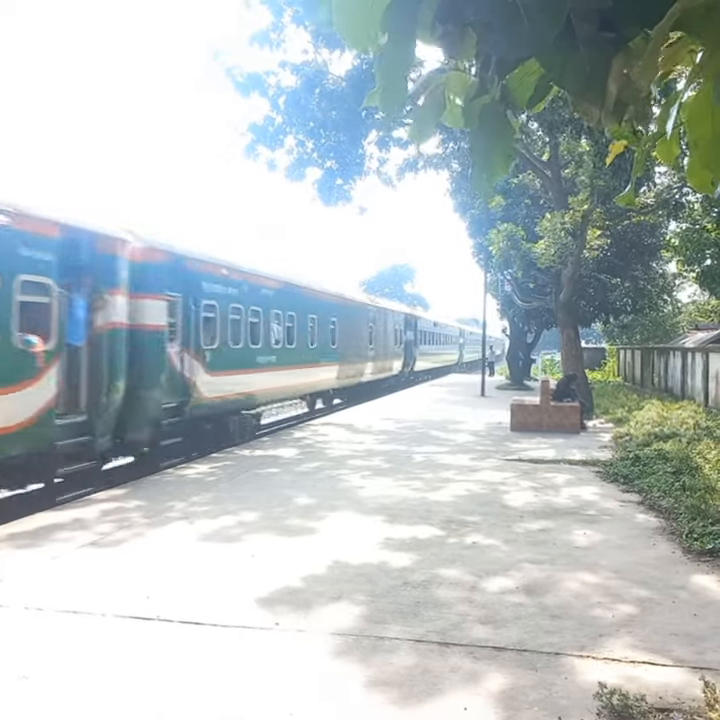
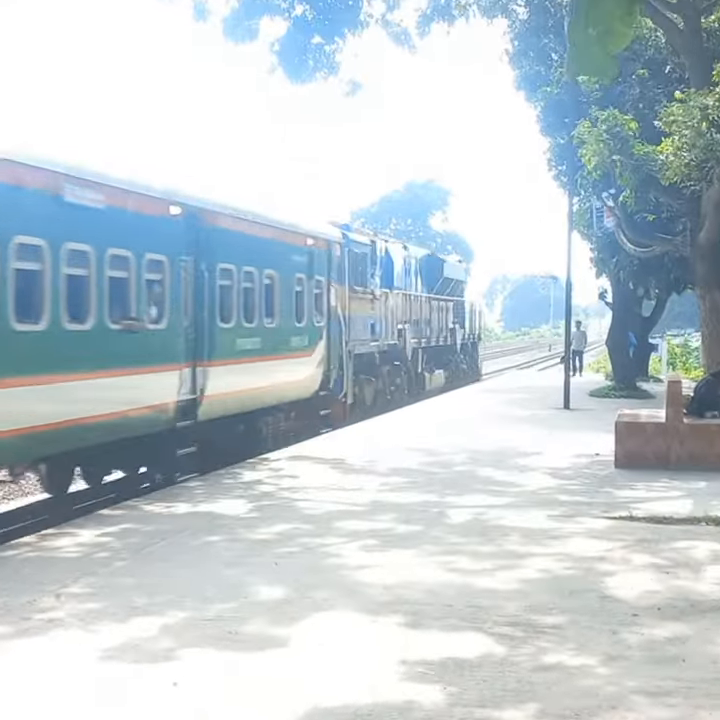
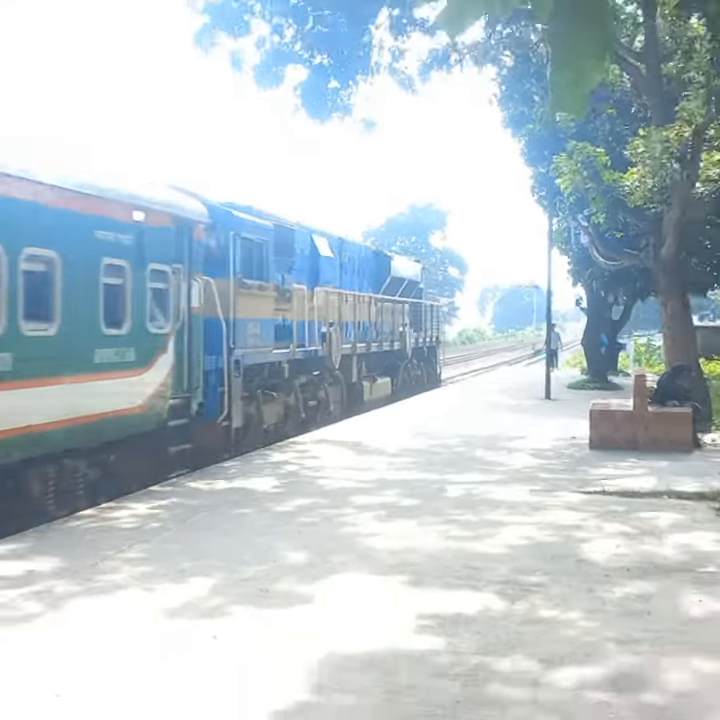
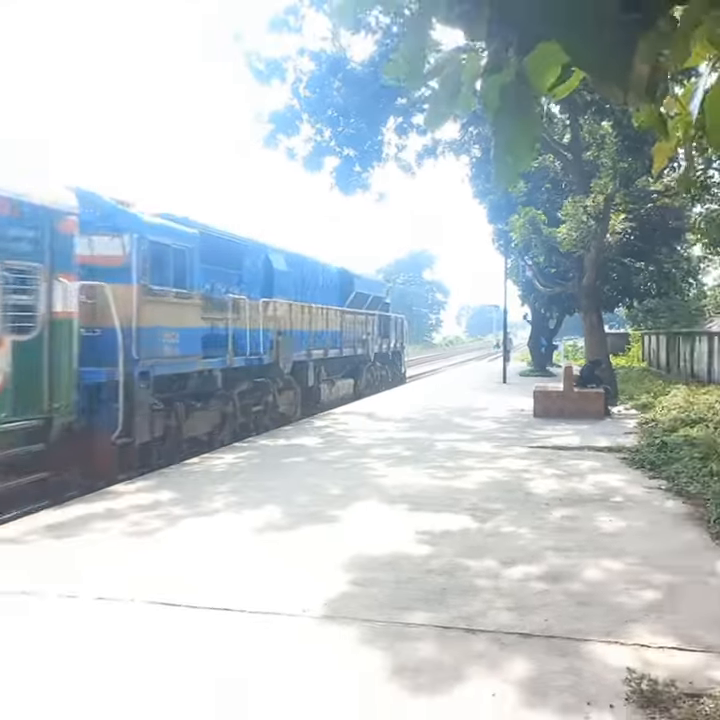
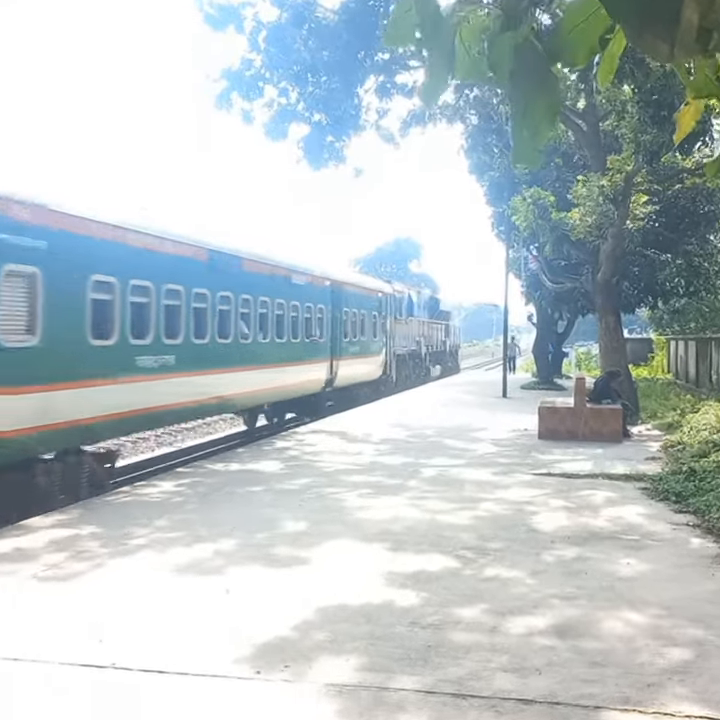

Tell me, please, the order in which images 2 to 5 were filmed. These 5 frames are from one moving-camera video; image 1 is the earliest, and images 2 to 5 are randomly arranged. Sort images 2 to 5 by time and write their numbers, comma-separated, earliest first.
5, 2, 3, 4
